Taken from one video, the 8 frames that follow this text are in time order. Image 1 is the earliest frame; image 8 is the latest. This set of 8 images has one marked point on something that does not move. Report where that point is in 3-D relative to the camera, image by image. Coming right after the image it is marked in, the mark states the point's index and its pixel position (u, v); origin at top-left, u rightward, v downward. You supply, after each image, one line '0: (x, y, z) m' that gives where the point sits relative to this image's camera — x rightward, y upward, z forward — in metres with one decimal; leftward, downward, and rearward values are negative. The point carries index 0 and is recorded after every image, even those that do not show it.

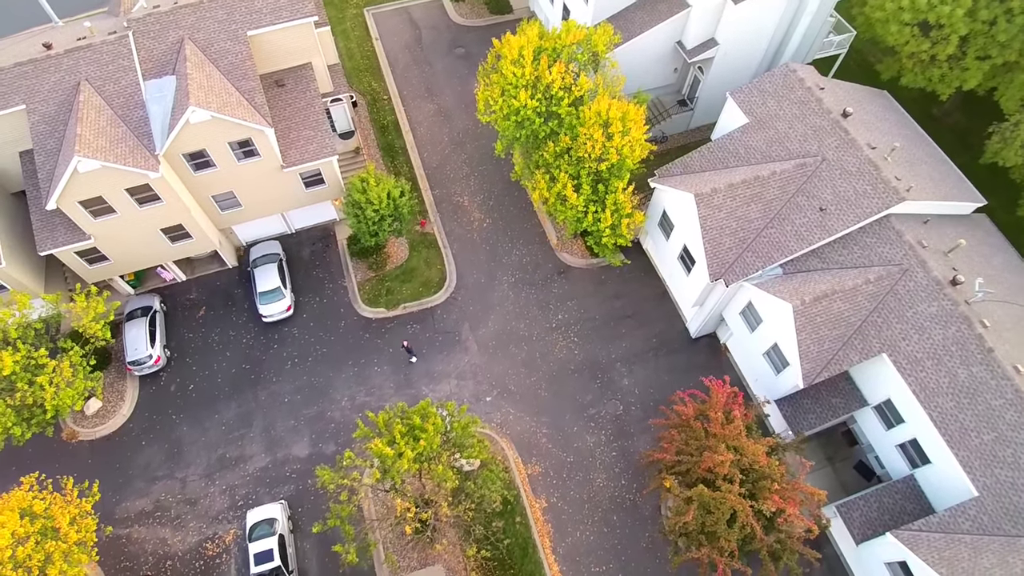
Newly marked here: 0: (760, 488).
0: (+7.8, -6.2, +20.0) m
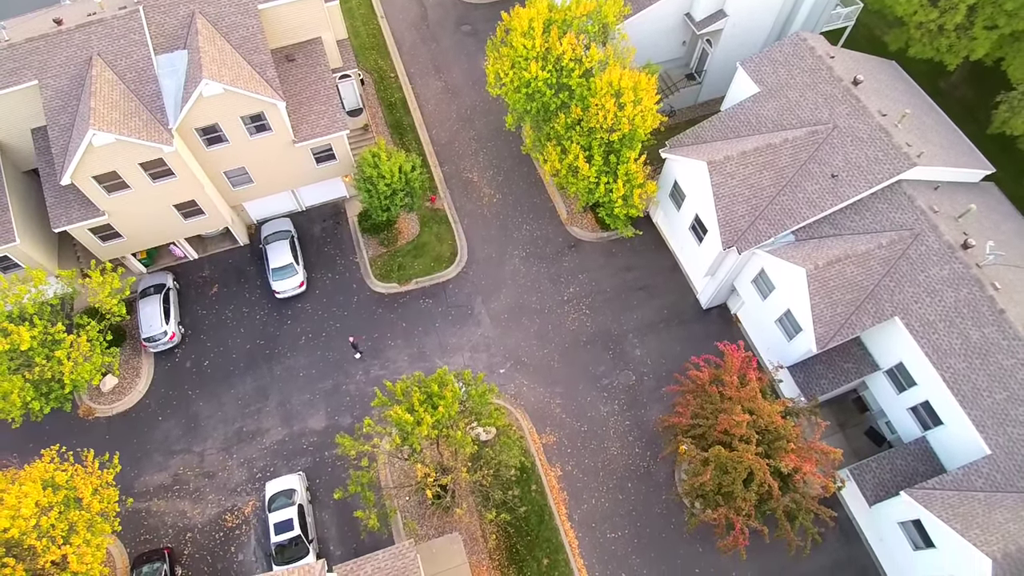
0: (+8.4, -5.1, +20.2) m
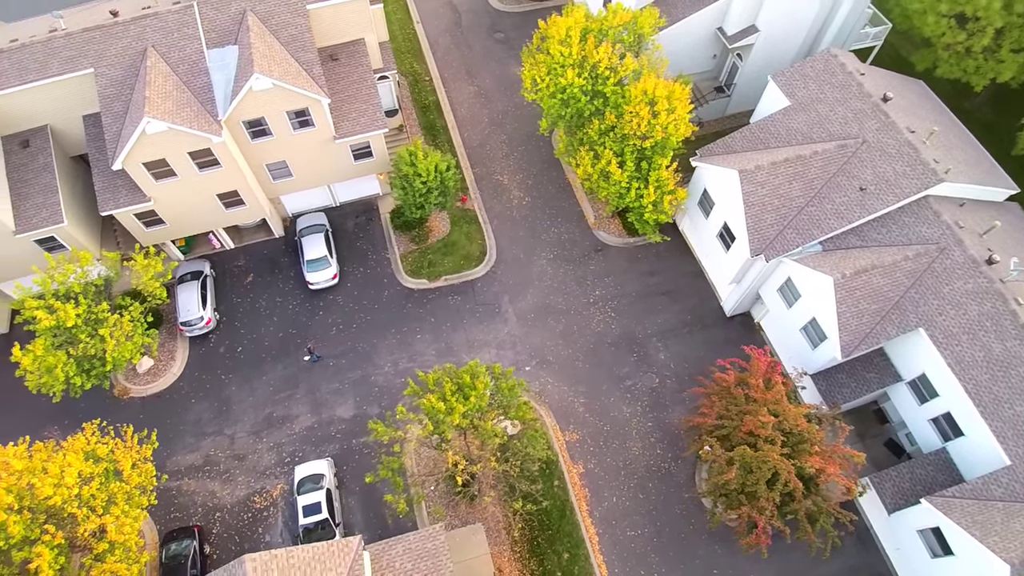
0: (+9.4, -5.3, +20.6) m
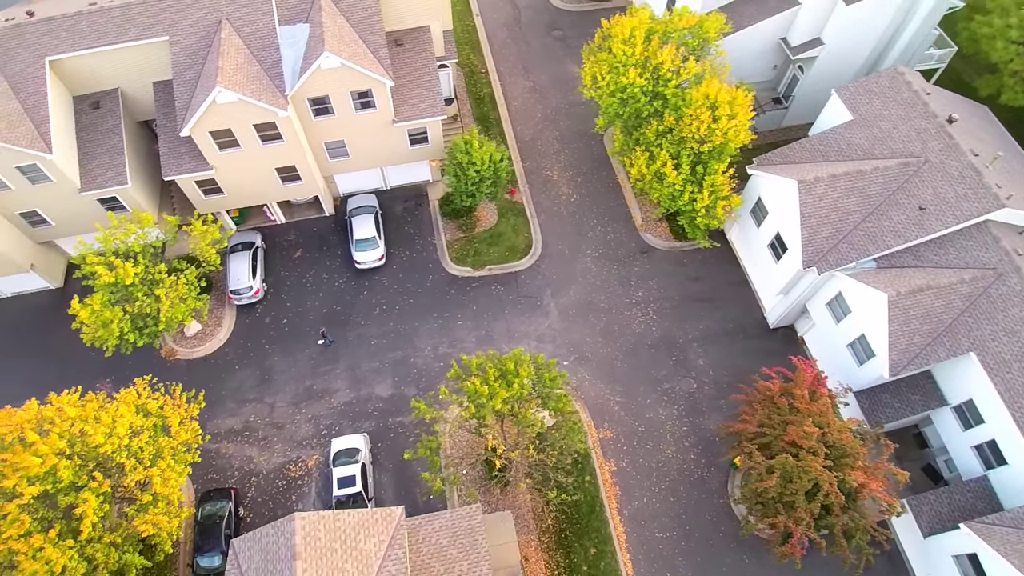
0: (+10.7, -5.7, +20.5) m
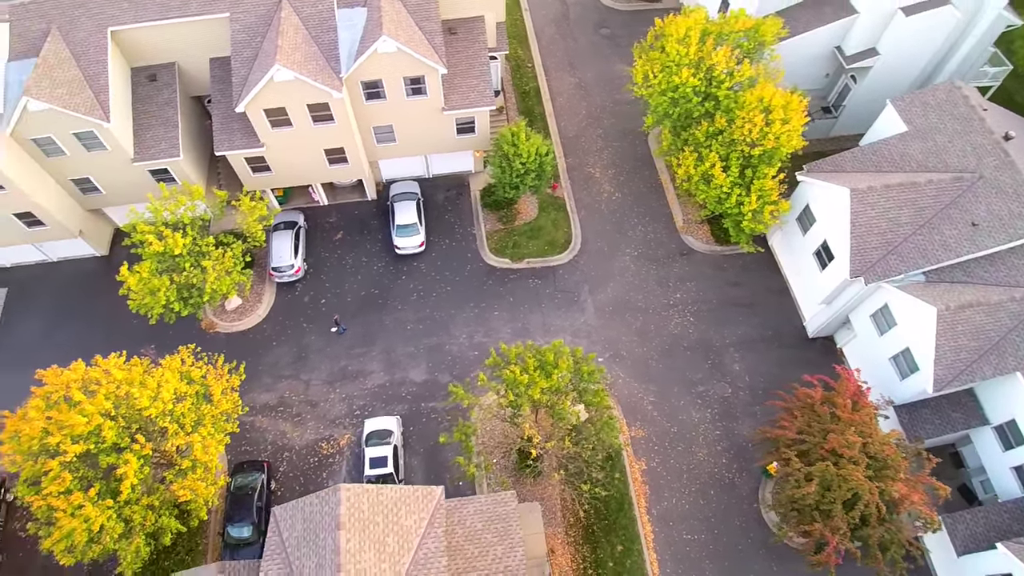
0: (+11.8, -6.0, +20.3) m
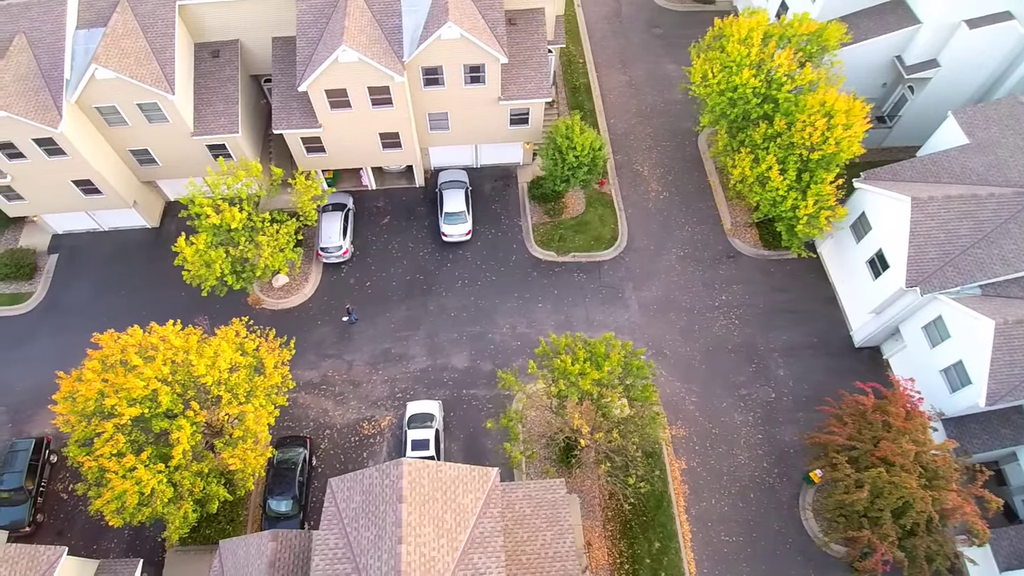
0: (+13.4, -6.3, +20.1) m
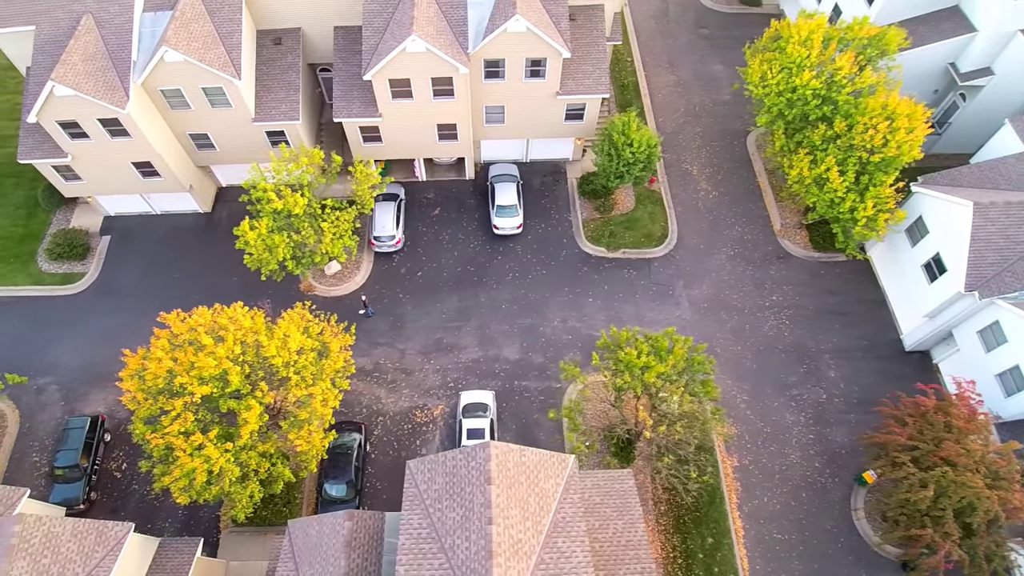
0: (+15.5, -6.4, +20.2) m
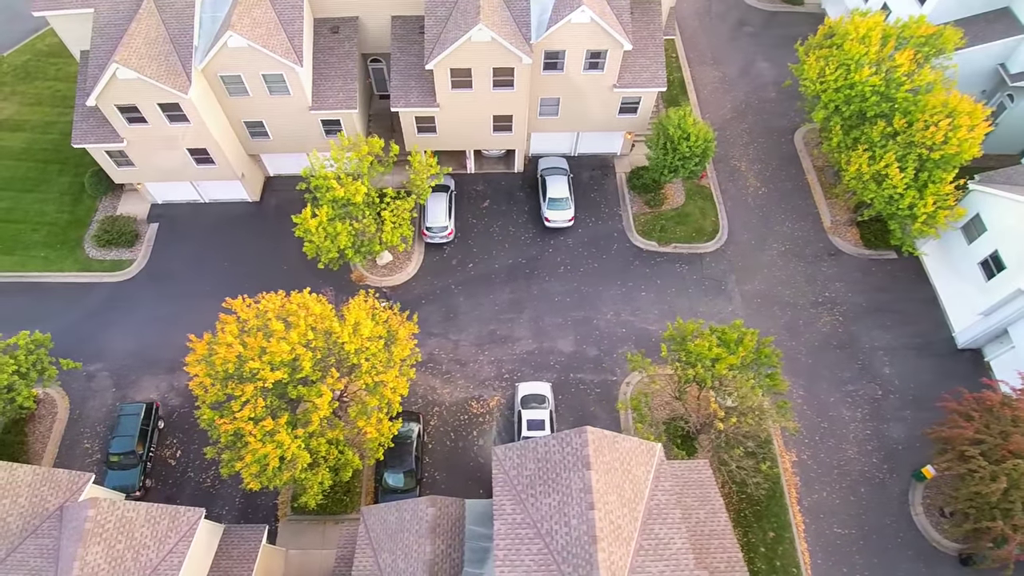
0: (+17.9, -6.2, +20.2) m
